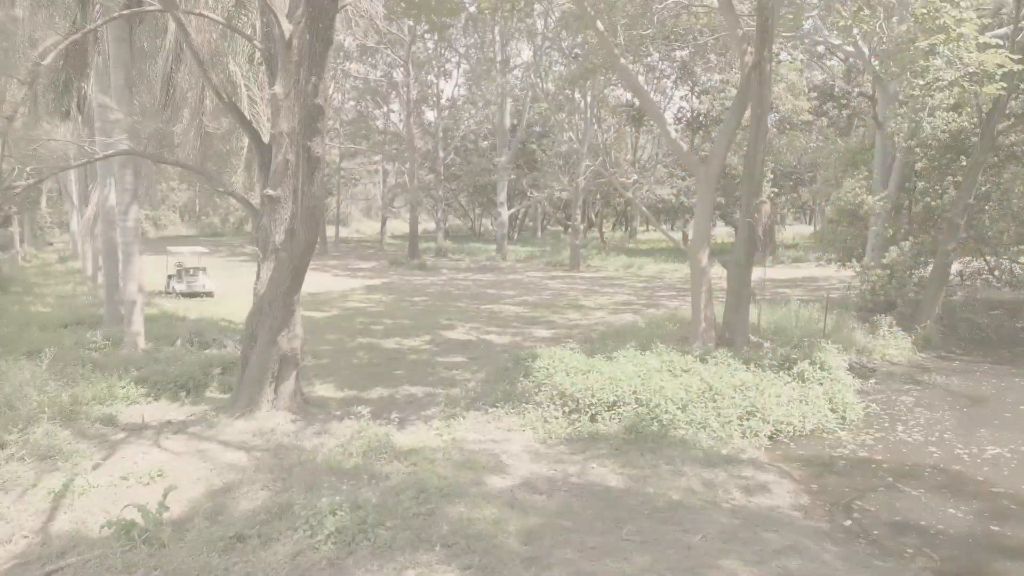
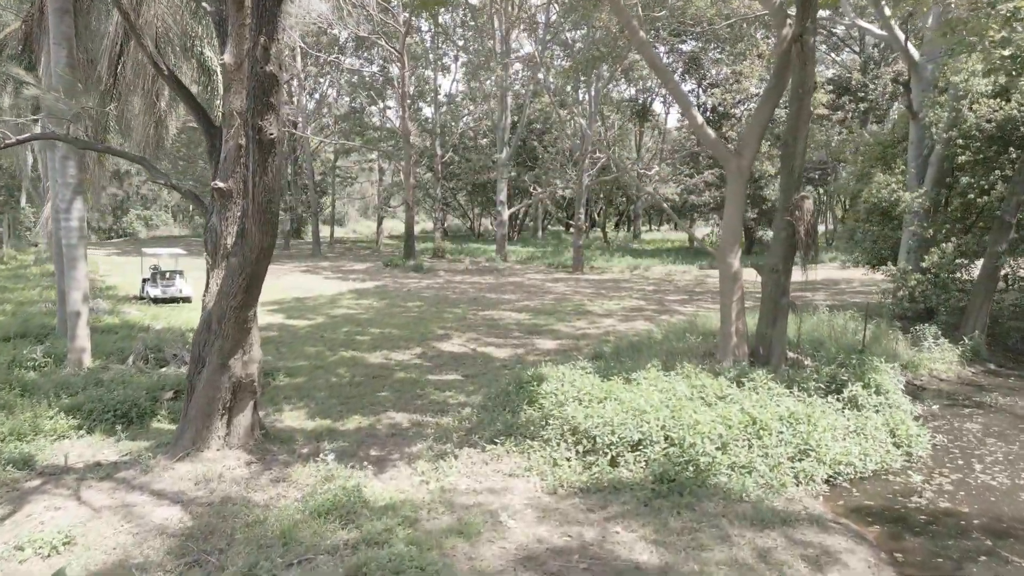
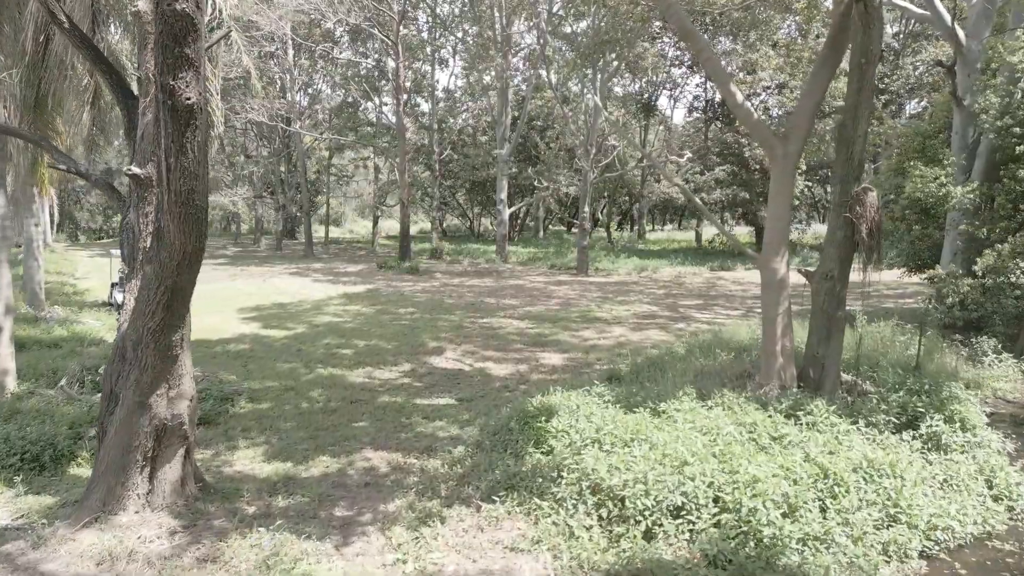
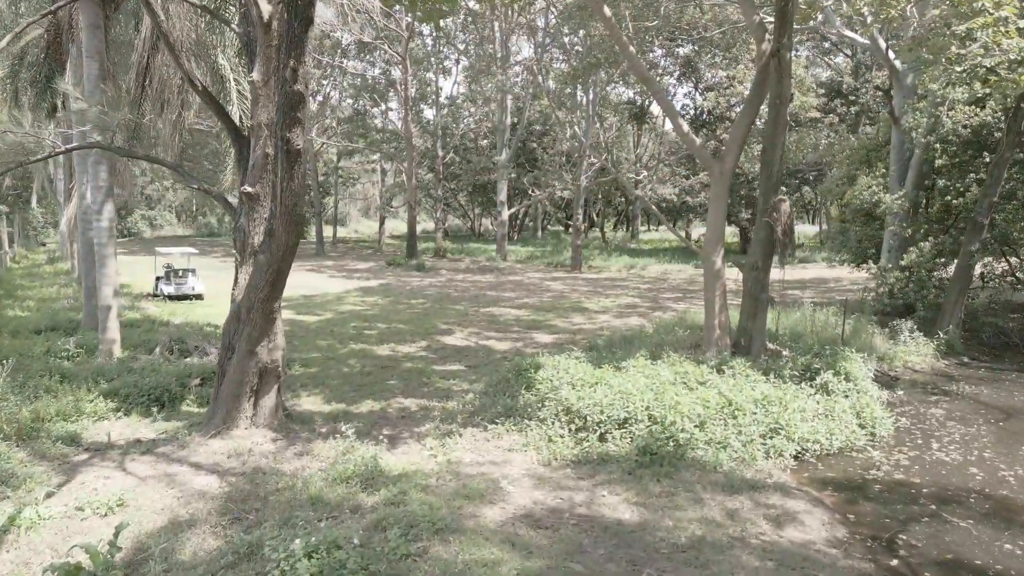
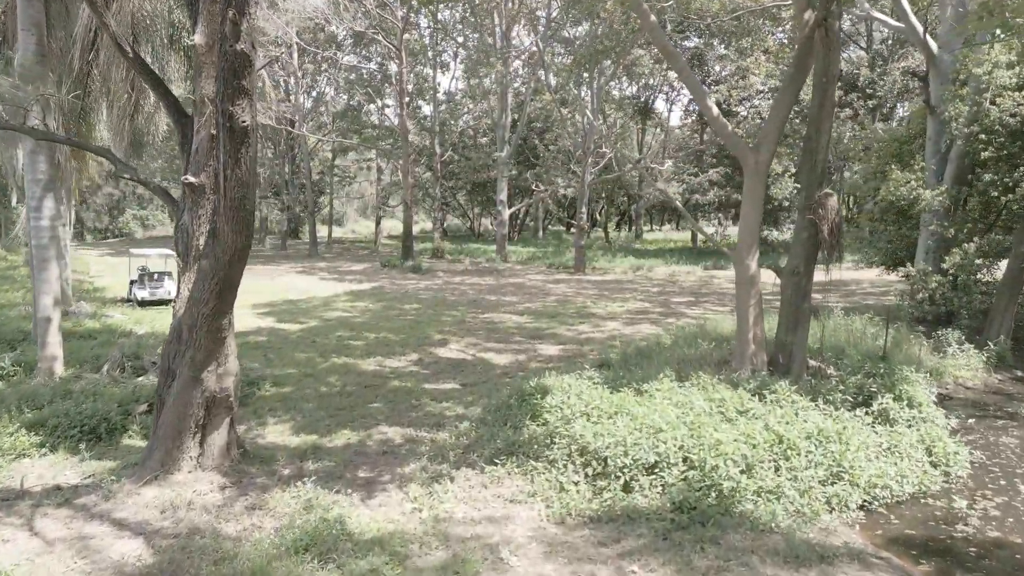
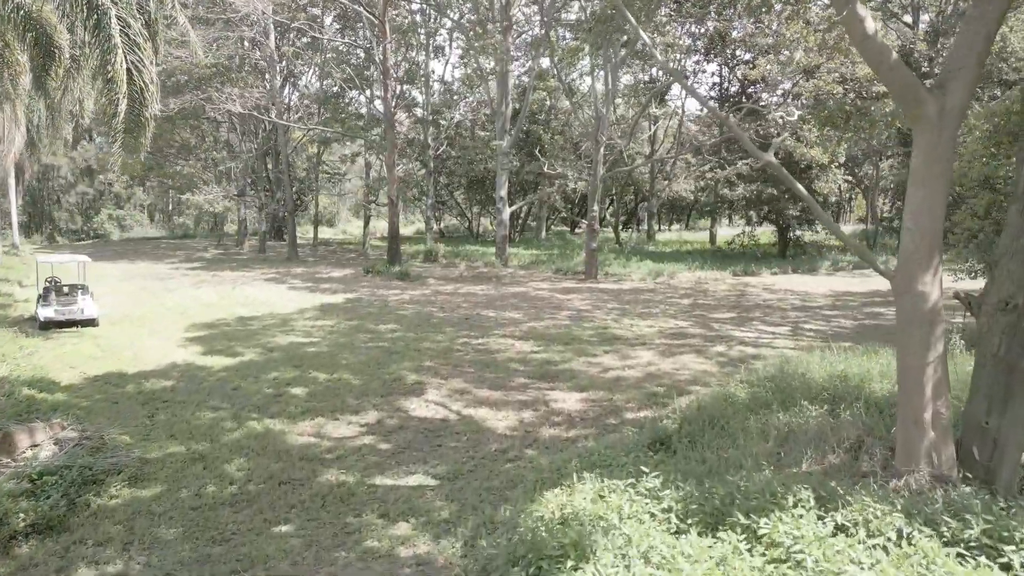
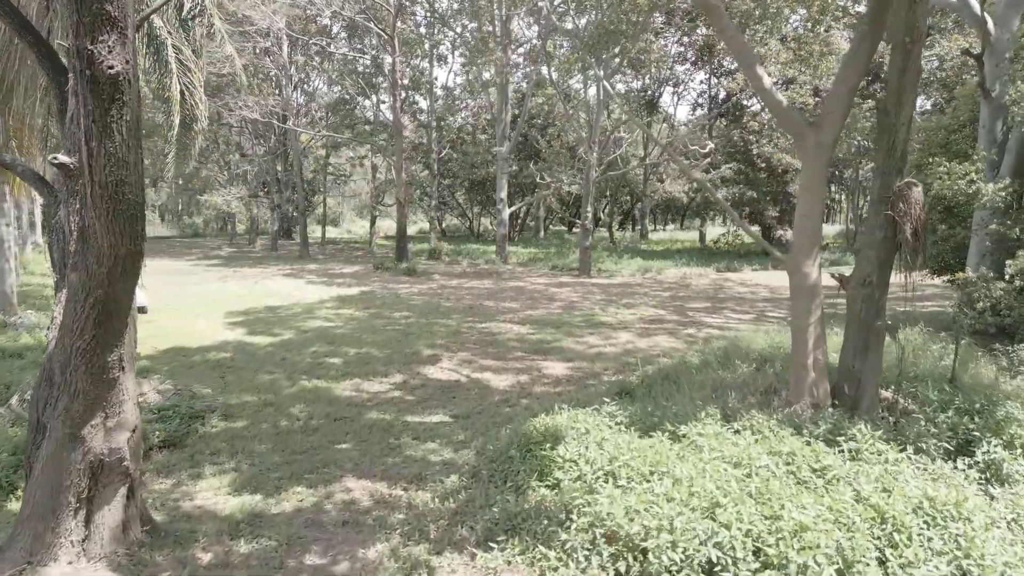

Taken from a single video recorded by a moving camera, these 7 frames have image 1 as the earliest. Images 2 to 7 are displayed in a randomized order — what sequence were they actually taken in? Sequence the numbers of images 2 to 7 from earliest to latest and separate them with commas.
4, 2, 5, 3, 7, 6
